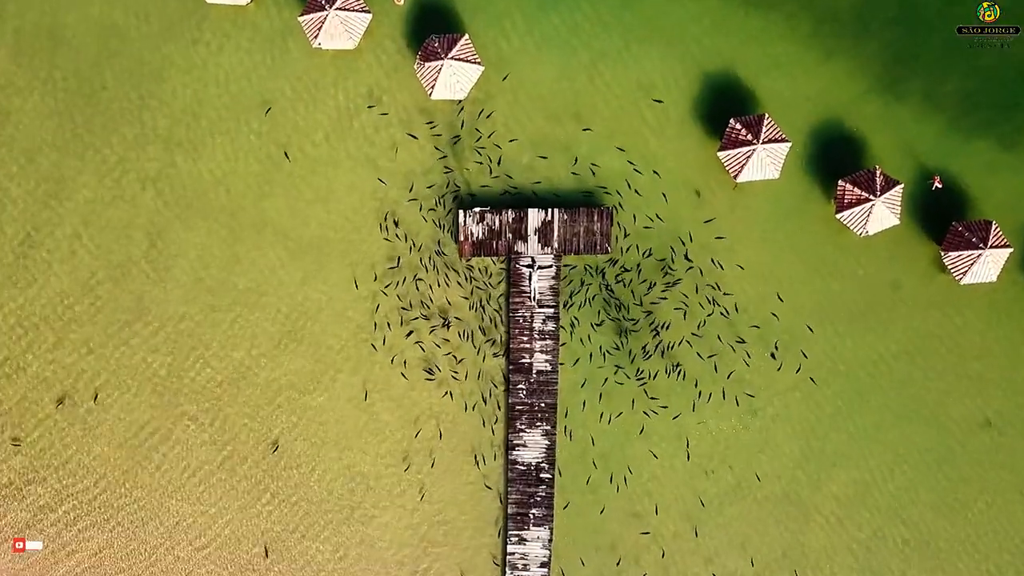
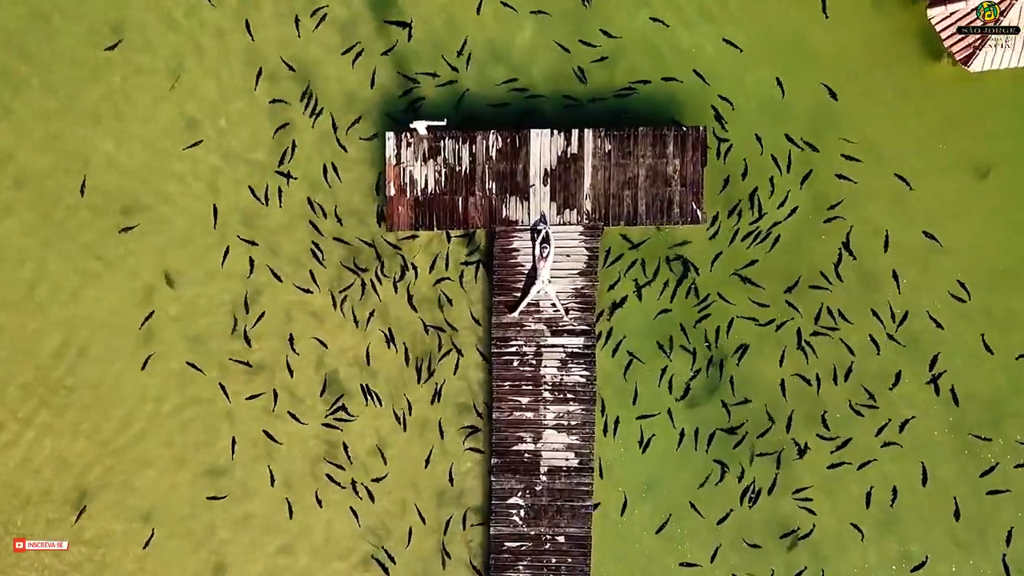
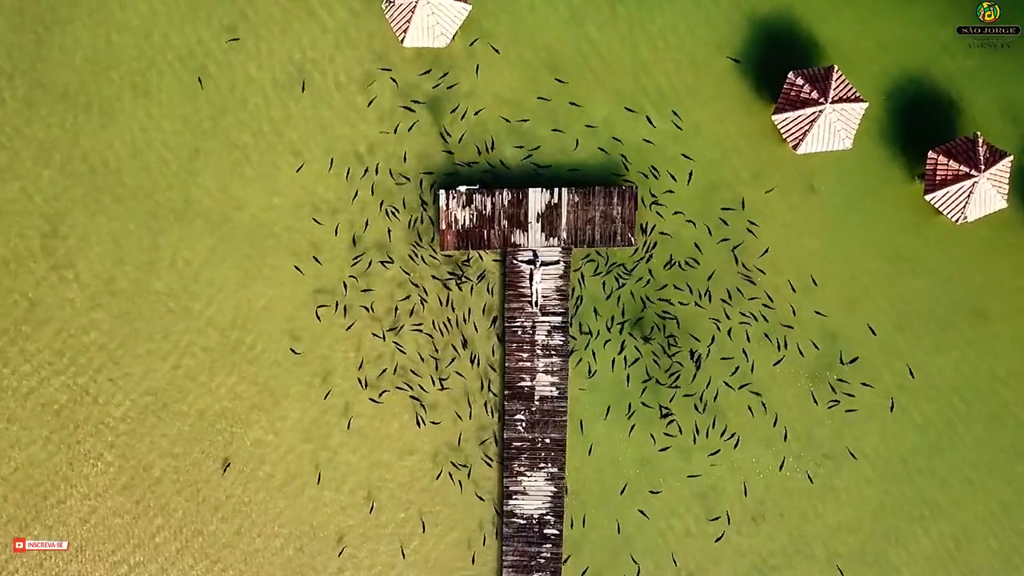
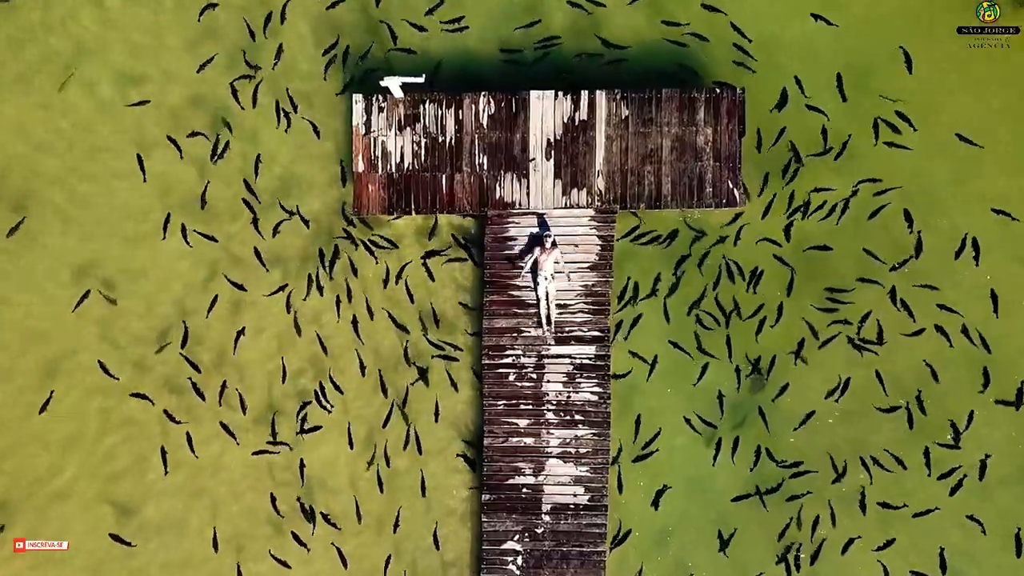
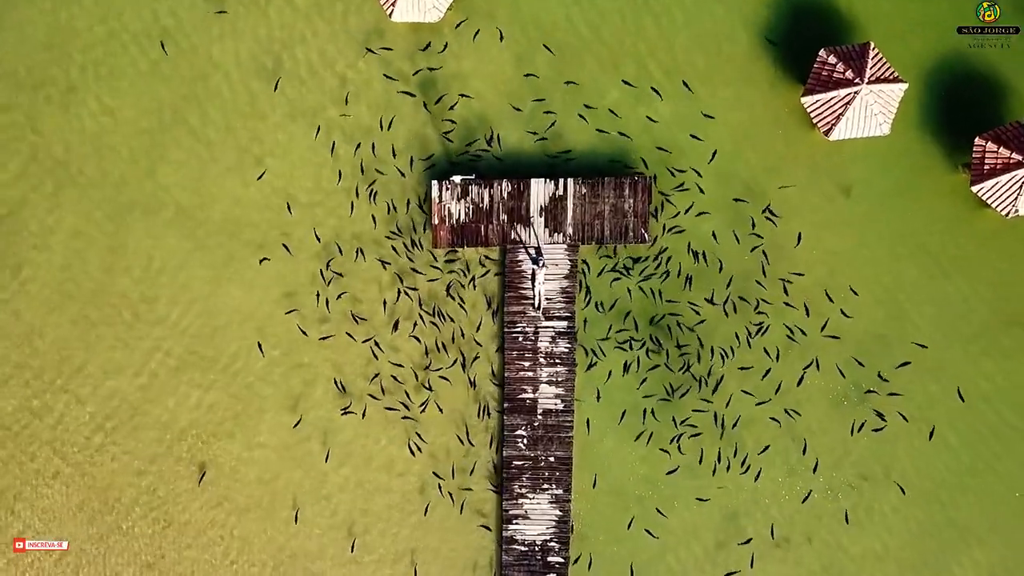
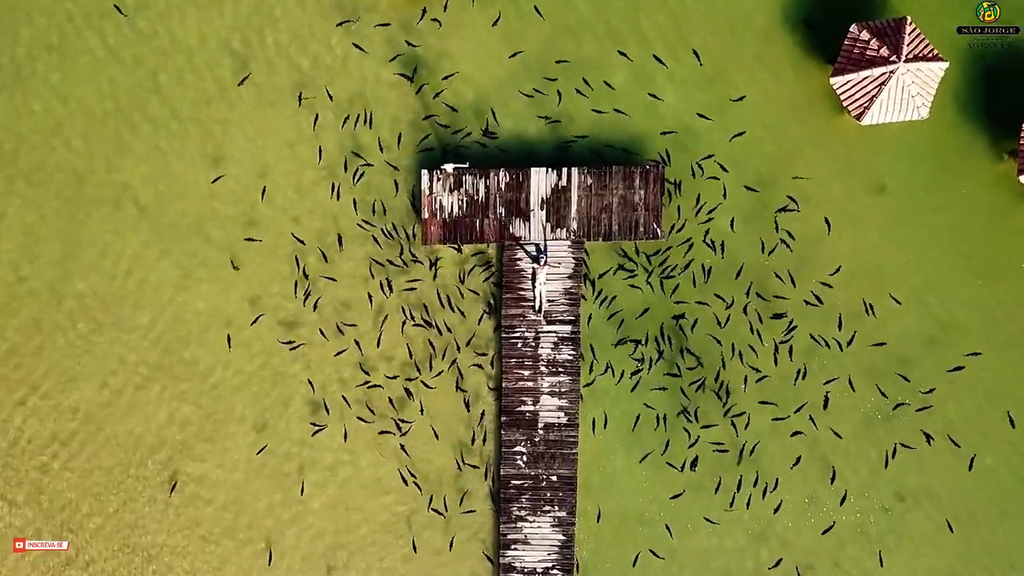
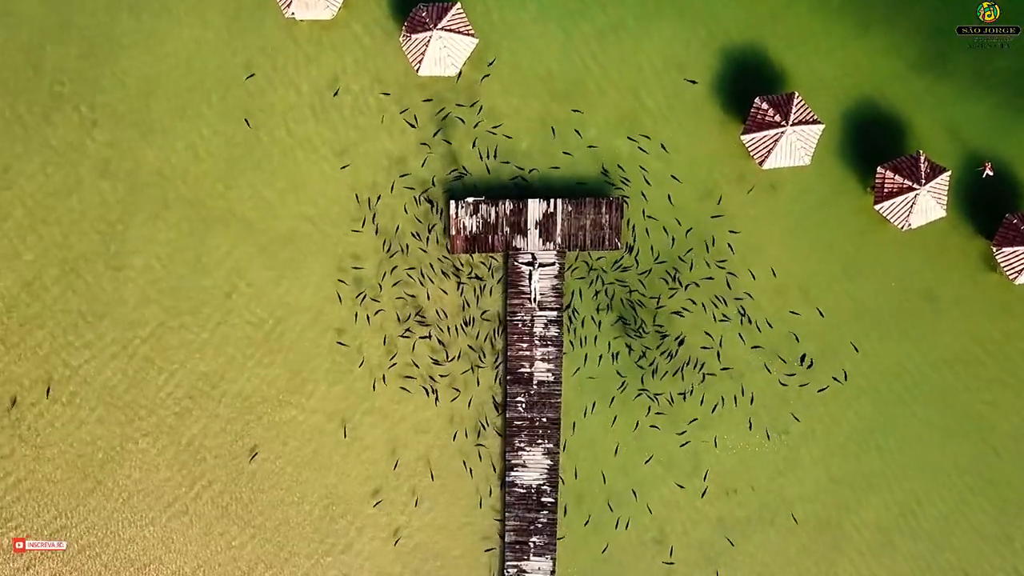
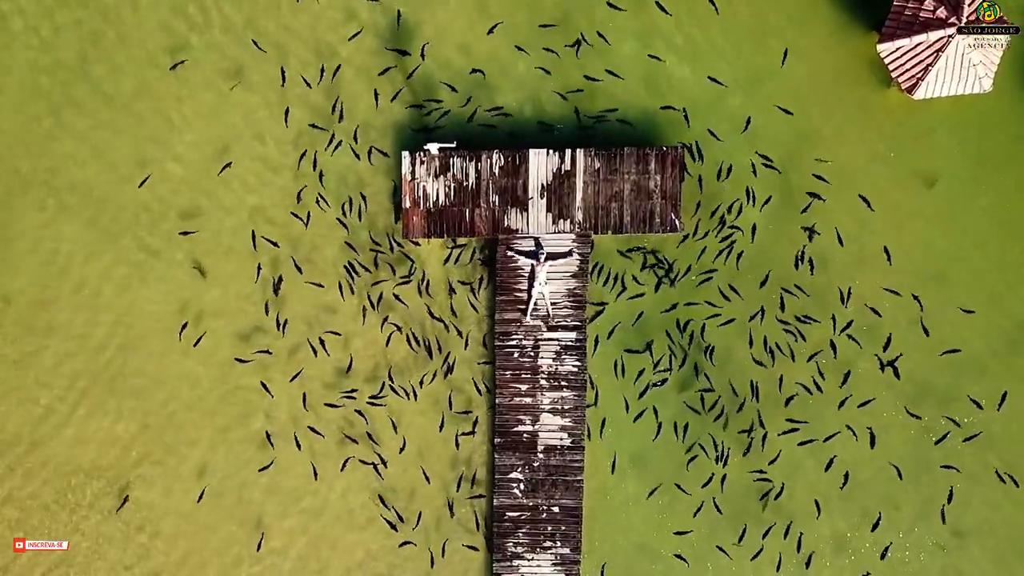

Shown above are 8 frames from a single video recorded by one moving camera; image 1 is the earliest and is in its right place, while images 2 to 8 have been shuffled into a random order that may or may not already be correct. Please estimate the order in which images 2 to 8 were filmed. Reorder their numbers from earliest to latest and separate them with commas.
7, 3, 5, 6, 8, 2, 4
